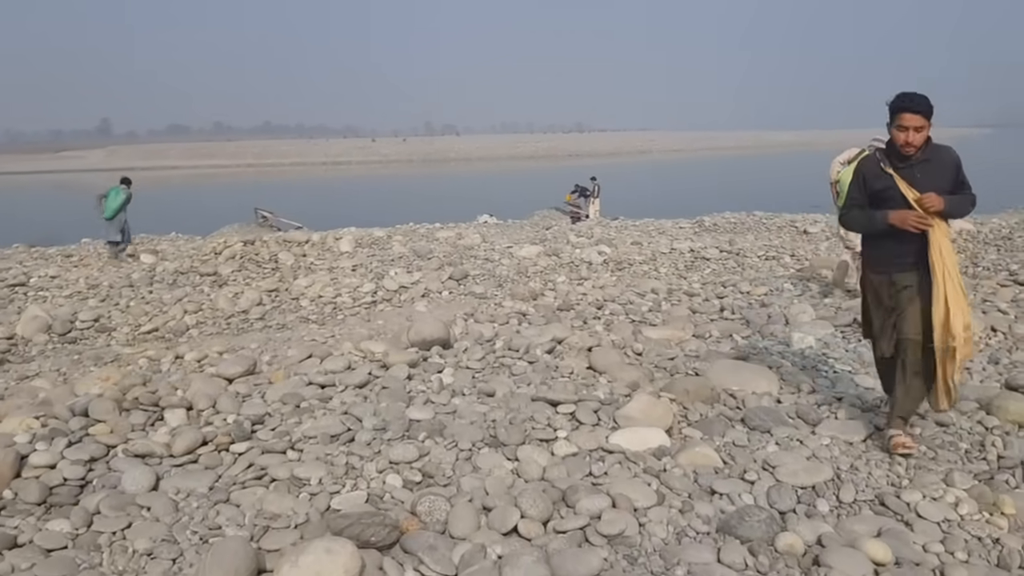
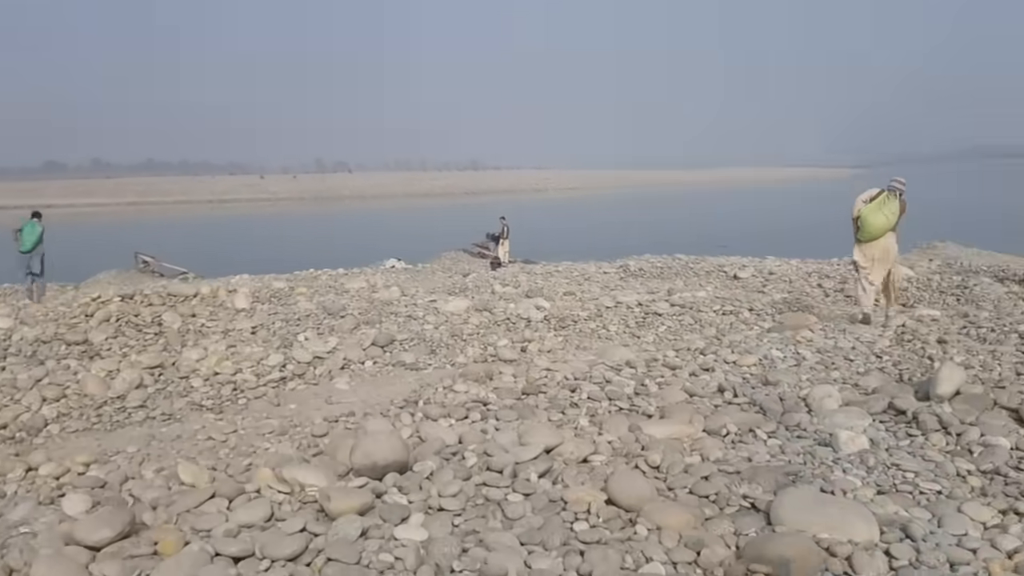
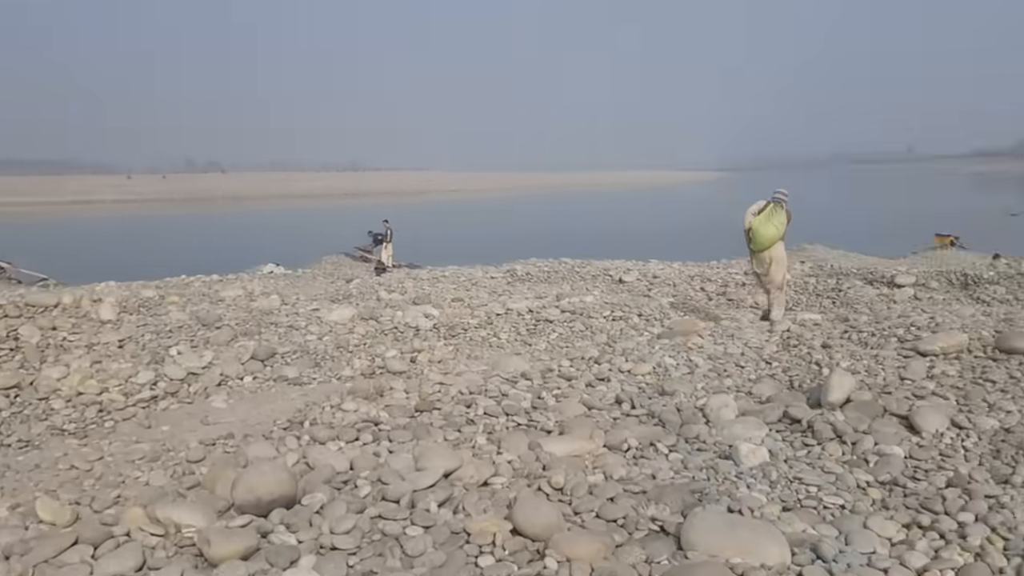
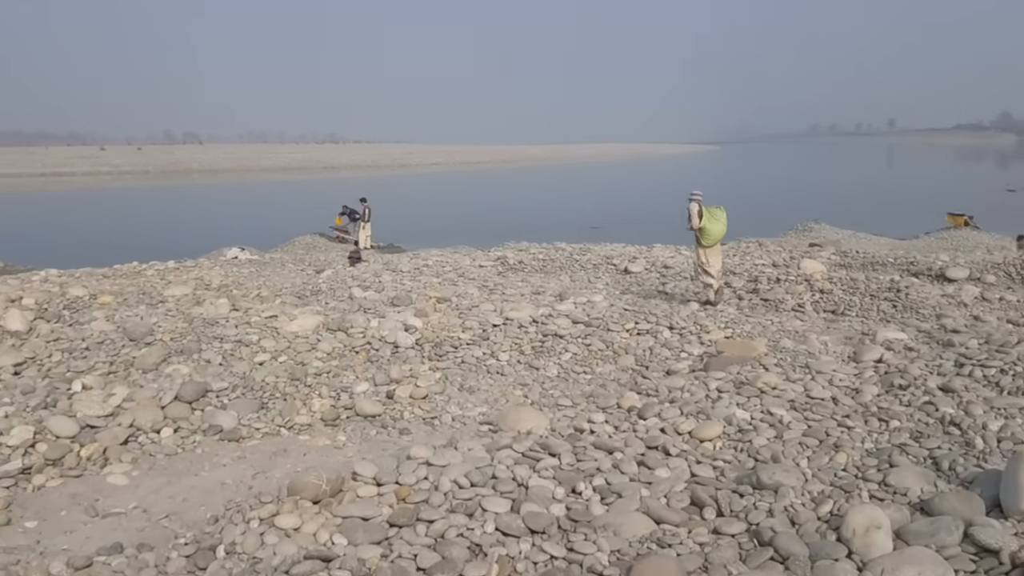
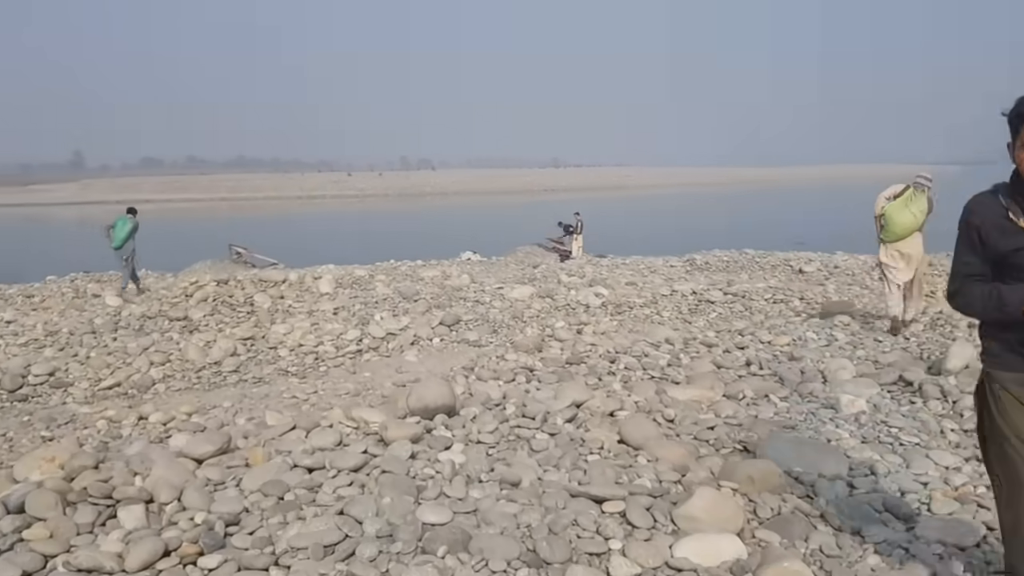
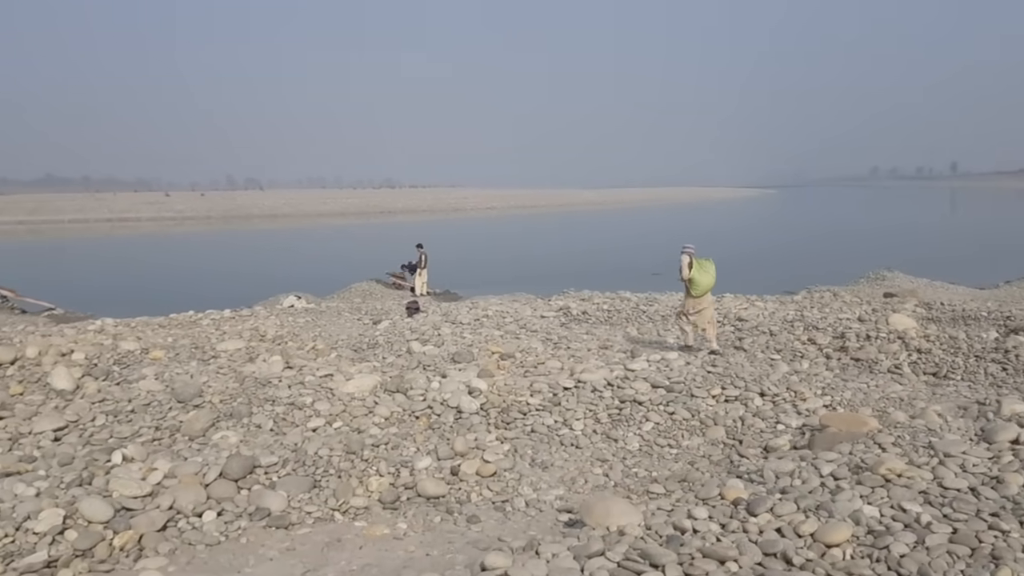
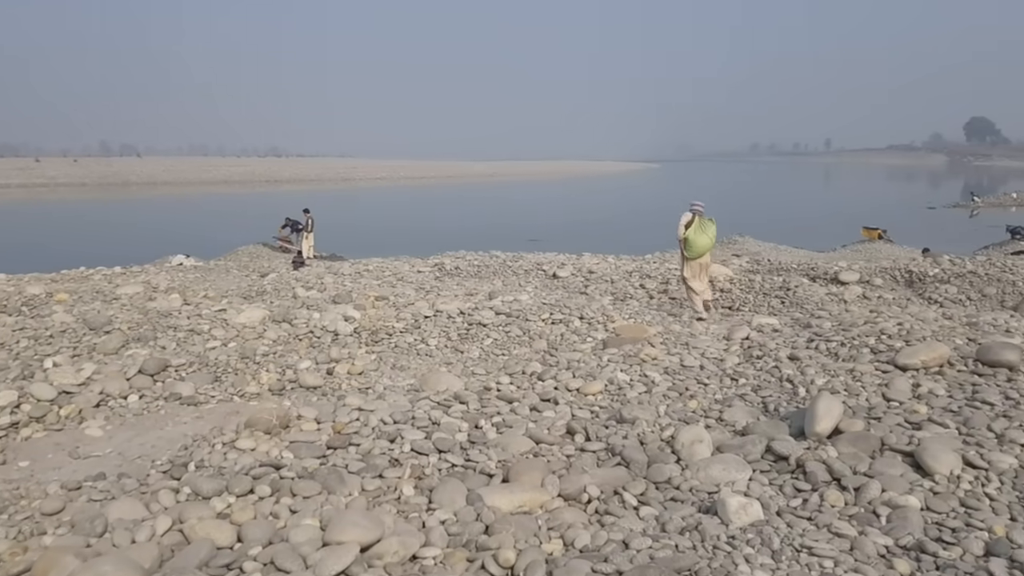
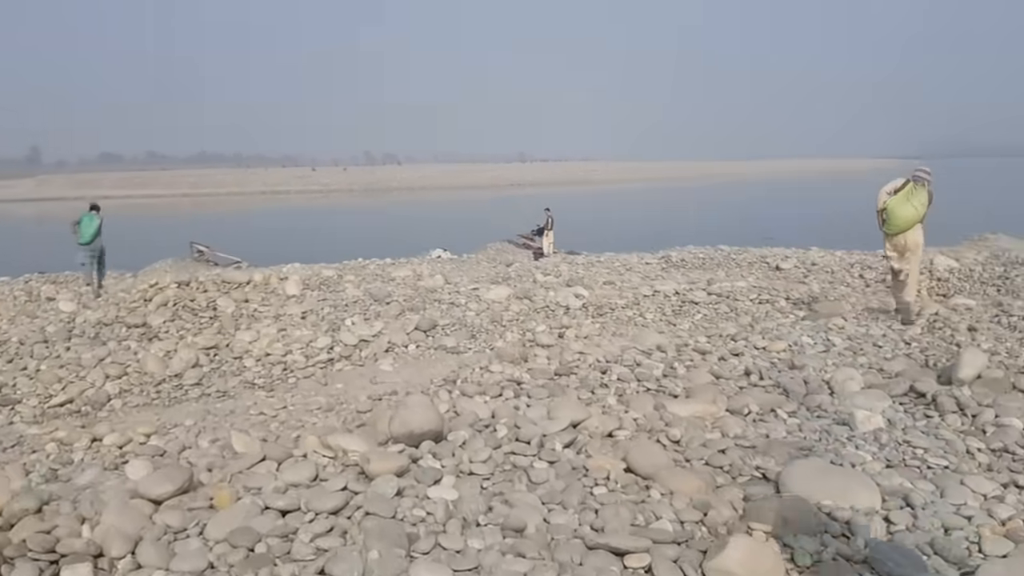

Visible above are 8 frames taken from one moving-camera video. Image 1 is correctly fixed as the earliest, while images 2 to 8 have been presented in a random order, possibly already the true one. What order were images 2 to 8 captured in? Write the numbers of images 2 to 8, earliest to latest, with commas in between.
5, 8, 2, 3, 7, 4, 6
